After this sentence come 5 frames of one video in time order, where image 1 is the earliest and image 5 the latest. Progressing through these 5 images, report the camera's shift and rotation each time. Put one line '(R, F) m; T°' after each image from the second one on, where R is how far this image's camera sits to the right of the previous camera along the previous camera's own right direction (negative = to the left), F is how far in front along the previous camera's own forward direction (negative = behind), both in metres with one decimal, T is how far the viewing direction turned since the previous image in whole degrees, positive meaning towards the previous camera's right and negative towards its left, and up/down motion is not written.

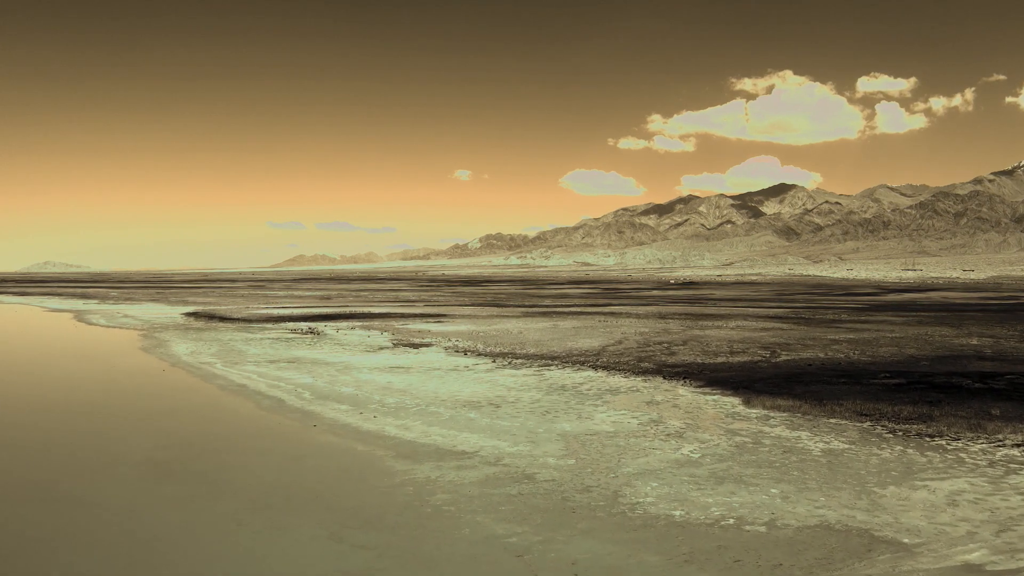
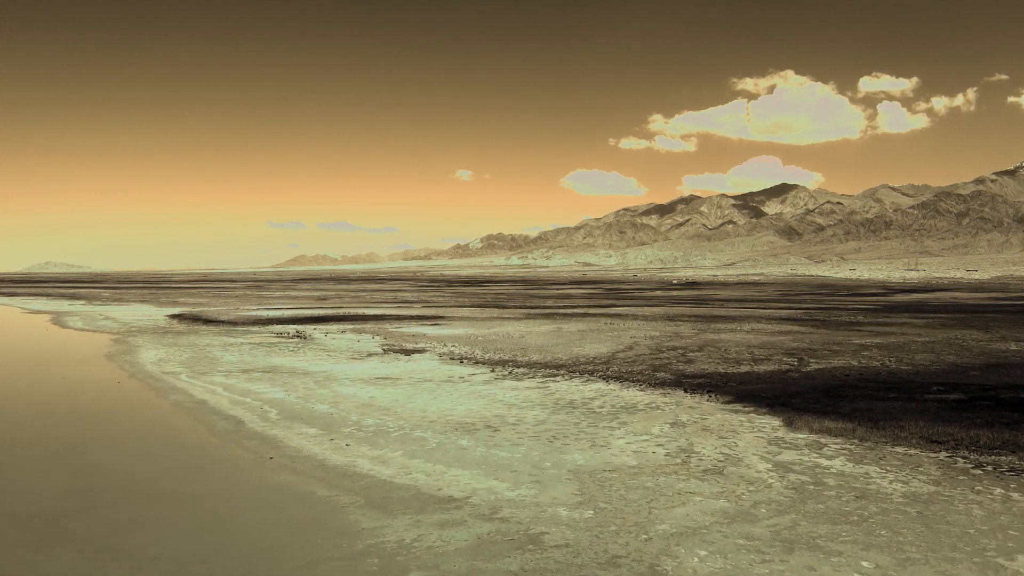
(0.0, +2.2) m; 0°
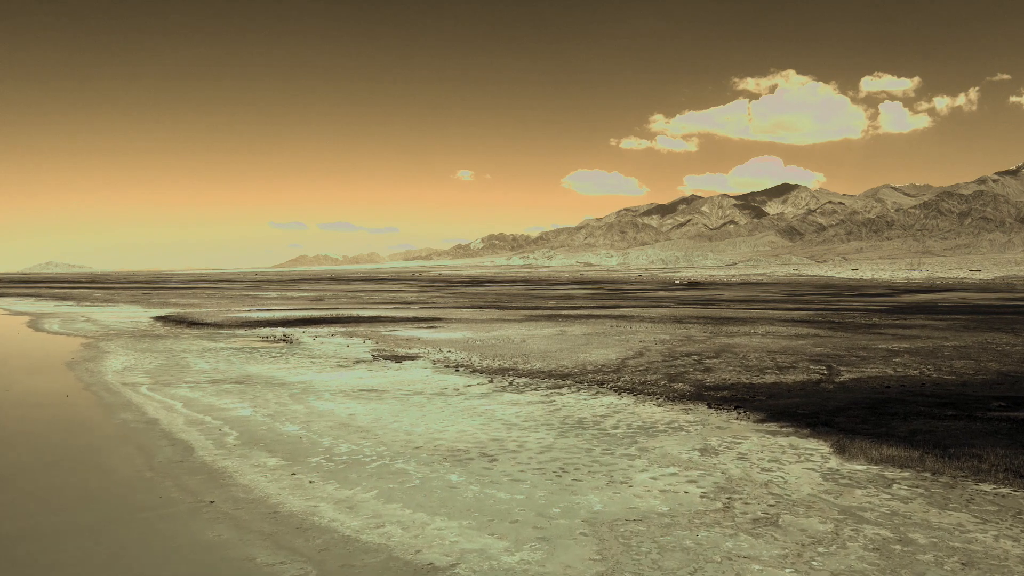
(0.0, +2.0) m; 0°
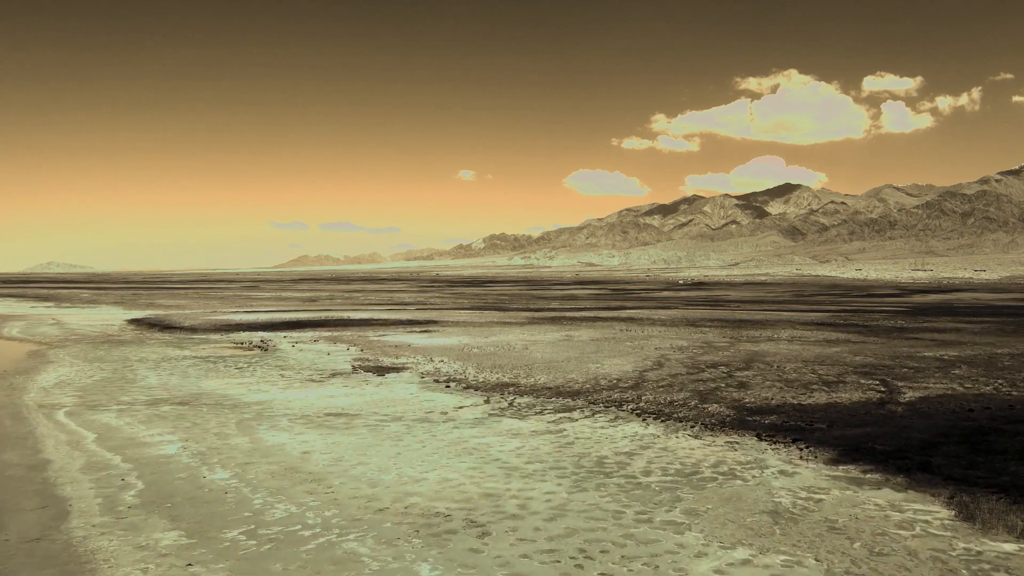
(0.0, +3.0) m; 0°
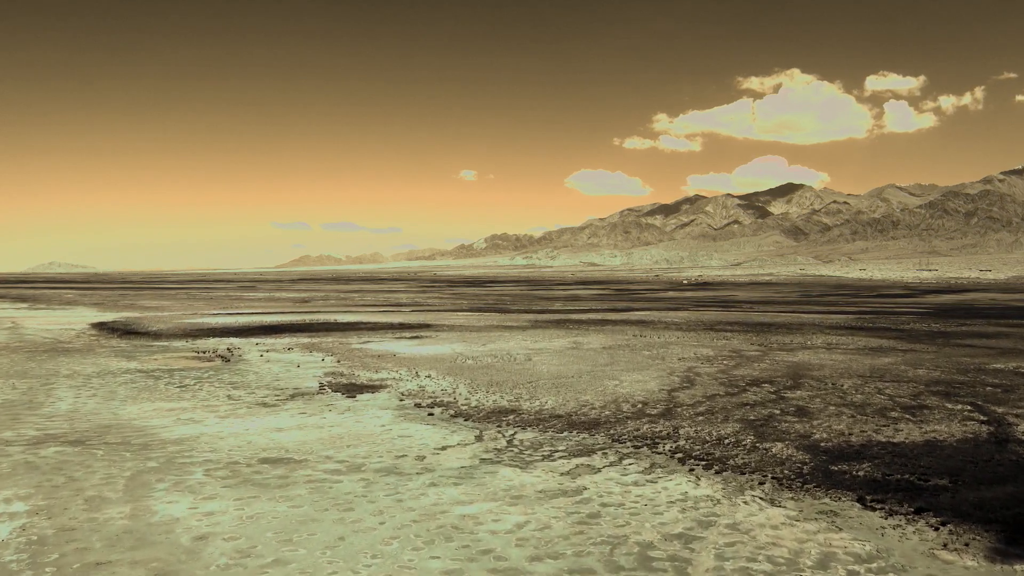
(0.0, +3.5) m; 0°
